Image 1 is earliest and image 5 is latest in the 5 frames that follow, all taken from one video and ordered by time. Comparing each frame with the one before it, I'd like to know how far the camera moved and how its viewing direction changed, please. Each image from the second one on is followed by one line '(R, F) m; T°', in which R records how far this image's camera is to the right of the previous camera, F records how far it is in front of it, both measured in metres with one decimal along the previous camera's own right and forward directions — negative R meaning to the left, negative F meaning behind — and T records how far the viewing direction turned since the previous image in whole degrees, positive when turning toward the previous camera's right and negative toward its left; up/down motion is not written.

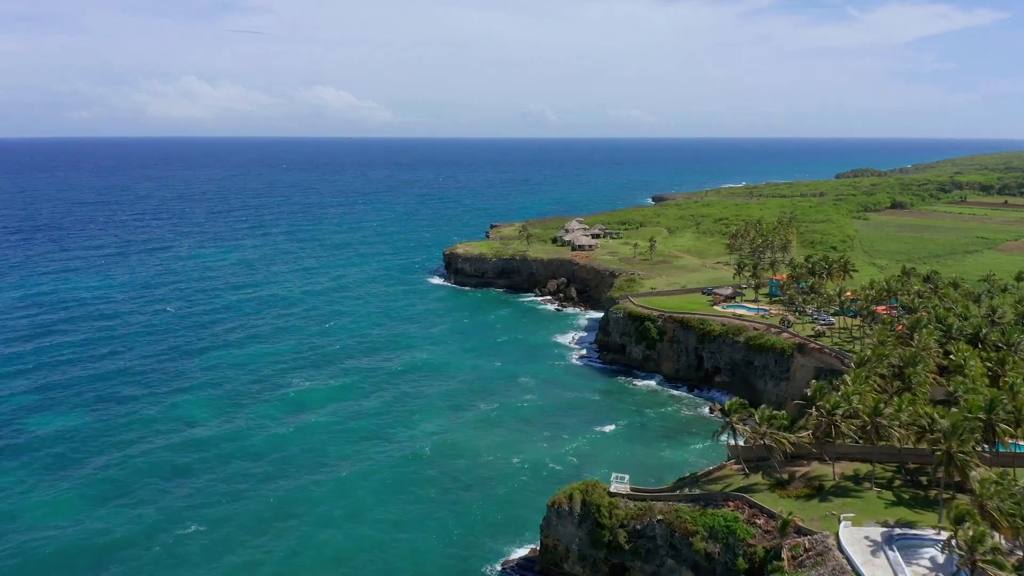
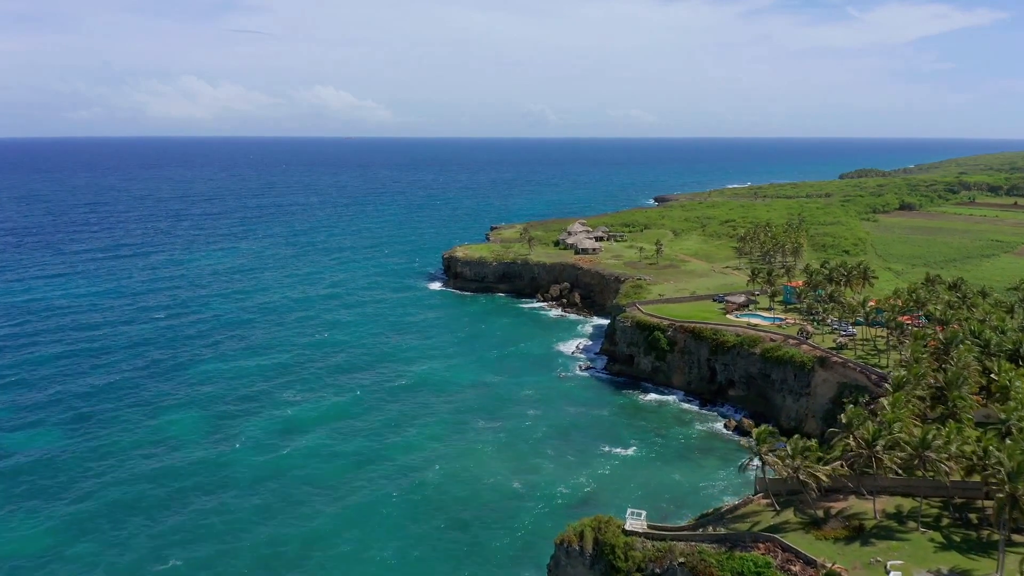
(-0.3, +4.2) m; 0°
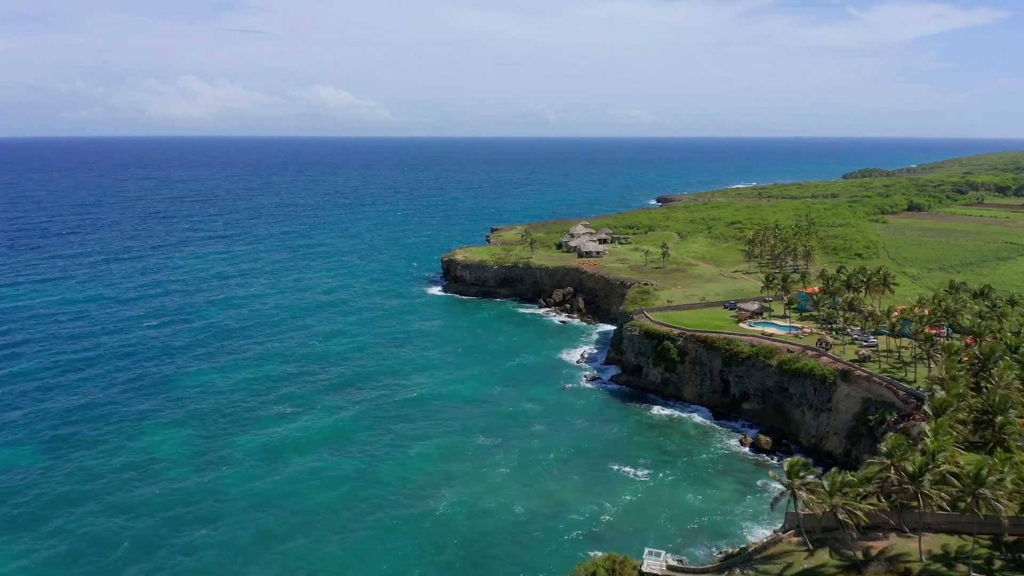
(-0.2, +3.8) m; 0°
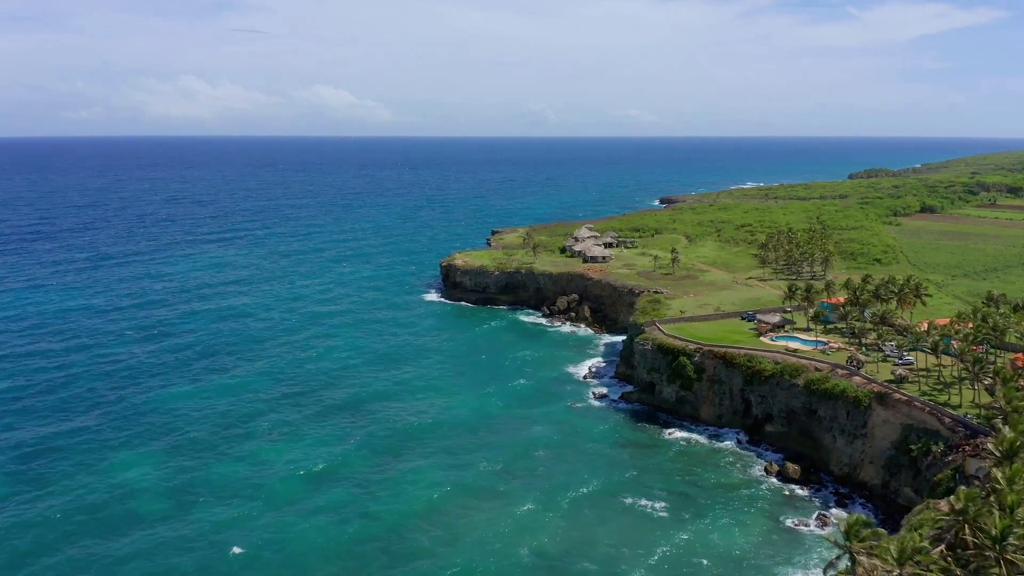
(-0.3, +5.3) m; 0°
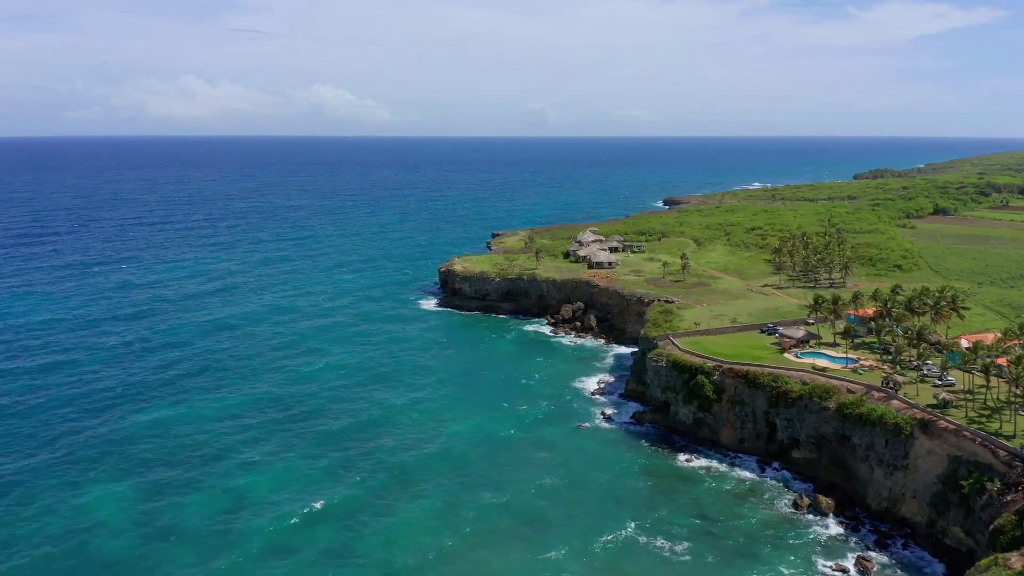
(-0.3, +5.2) m; 0°
